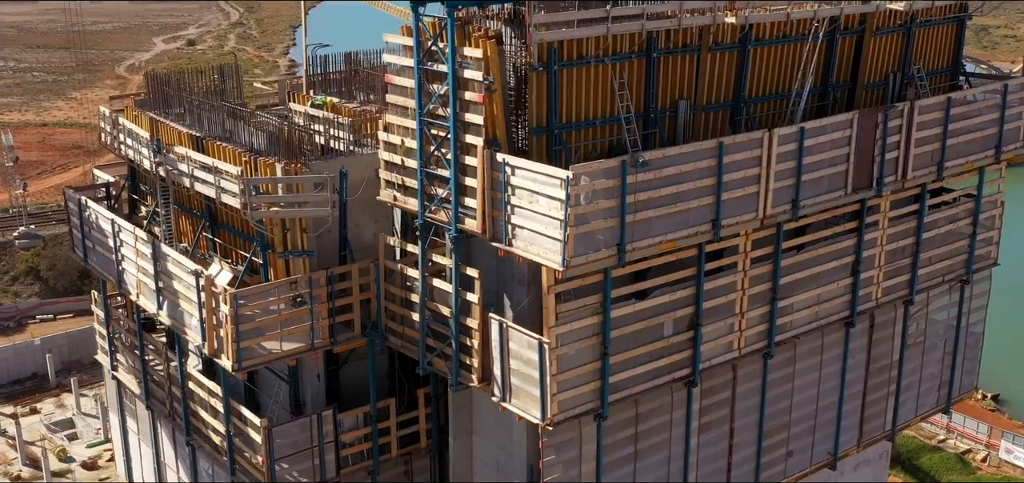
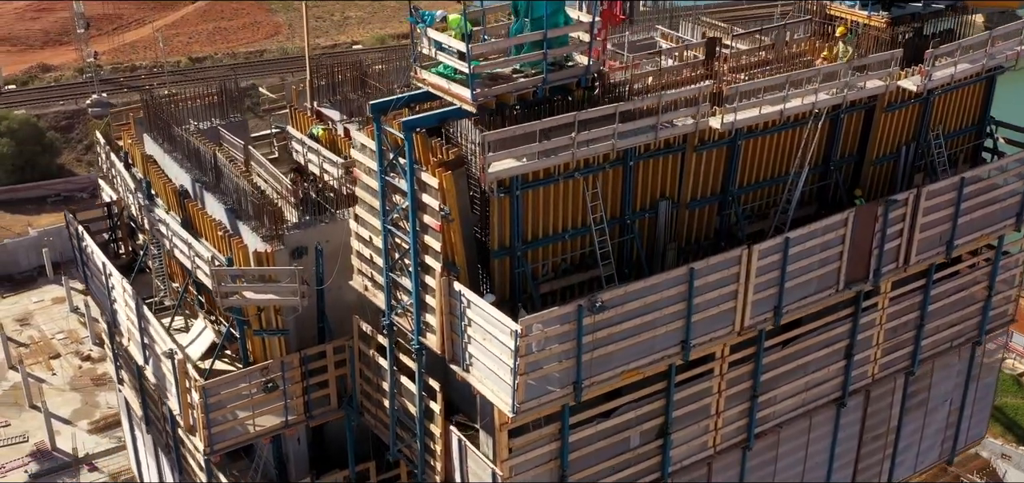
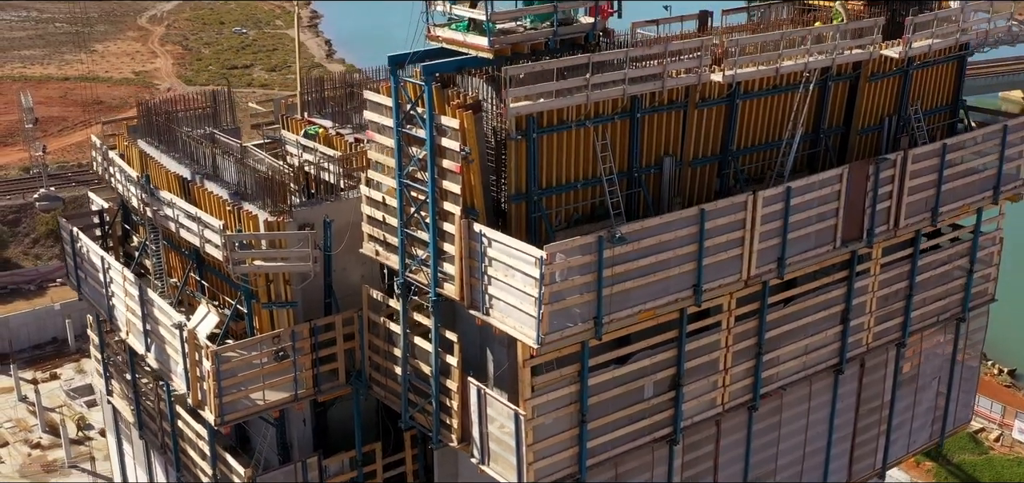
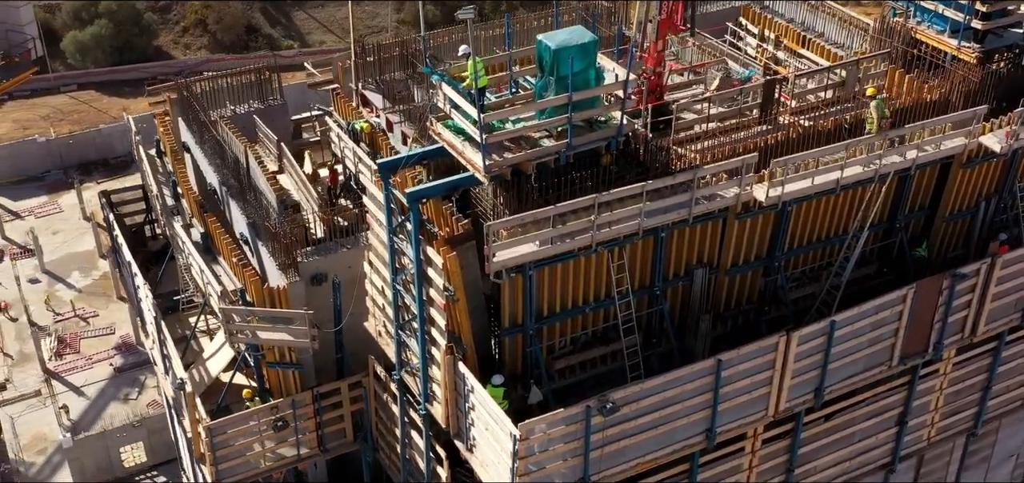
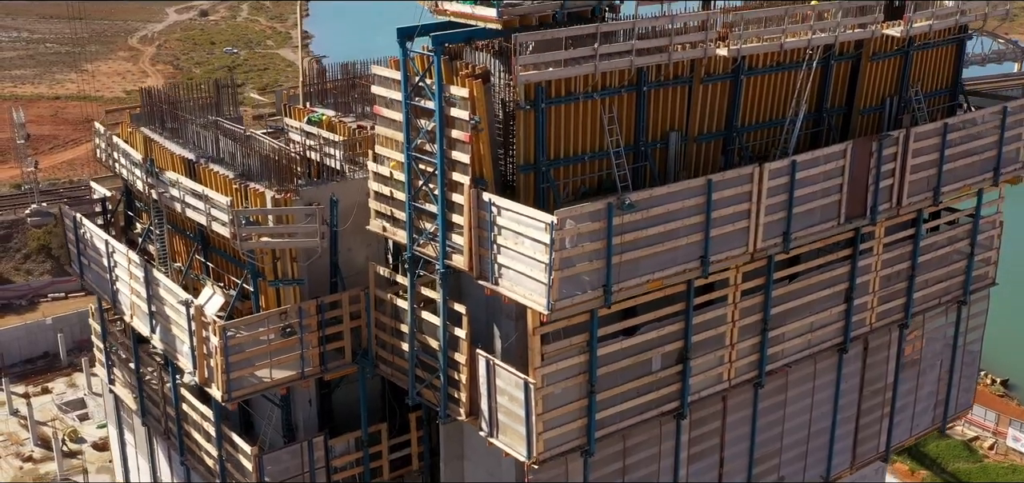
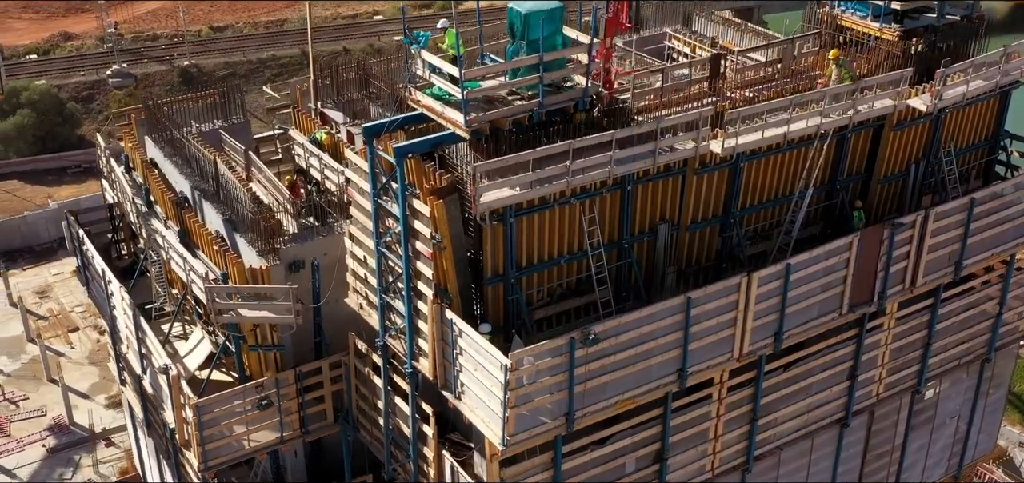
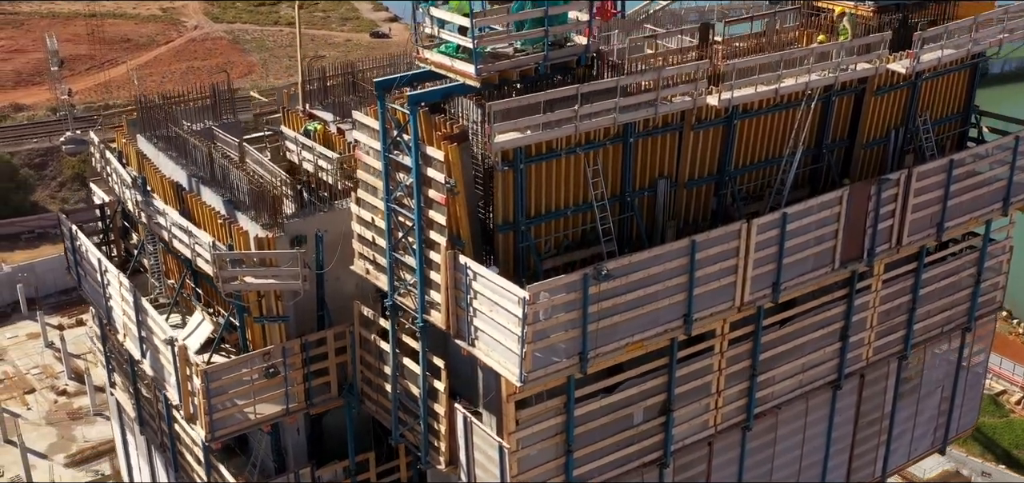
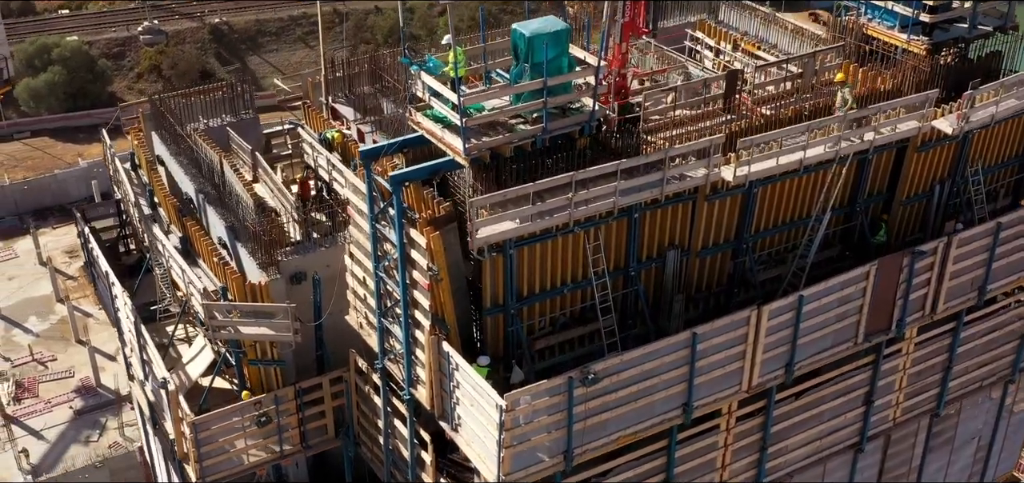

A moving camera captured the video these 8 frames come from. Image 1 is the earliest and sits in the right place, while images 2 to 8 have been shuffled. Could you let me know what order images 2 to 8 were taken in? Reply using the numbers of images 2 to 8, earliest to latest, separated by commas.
5, 3, 7, 2, 6, 8, 4
